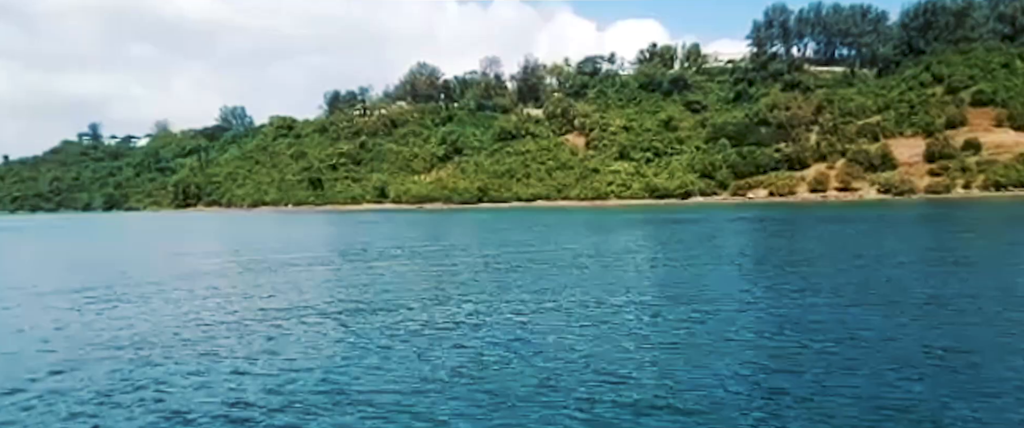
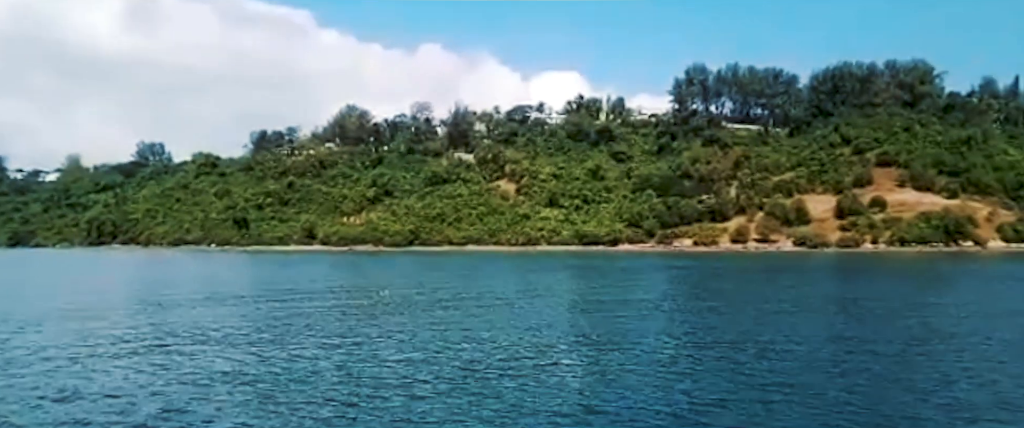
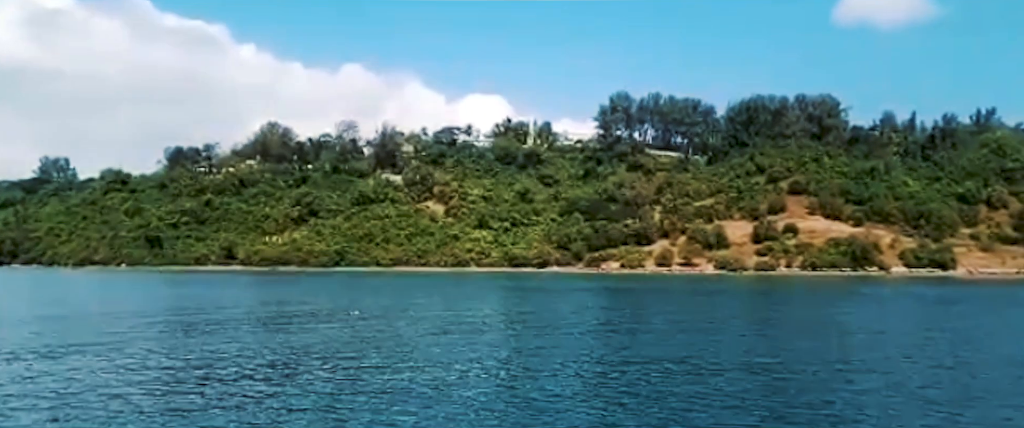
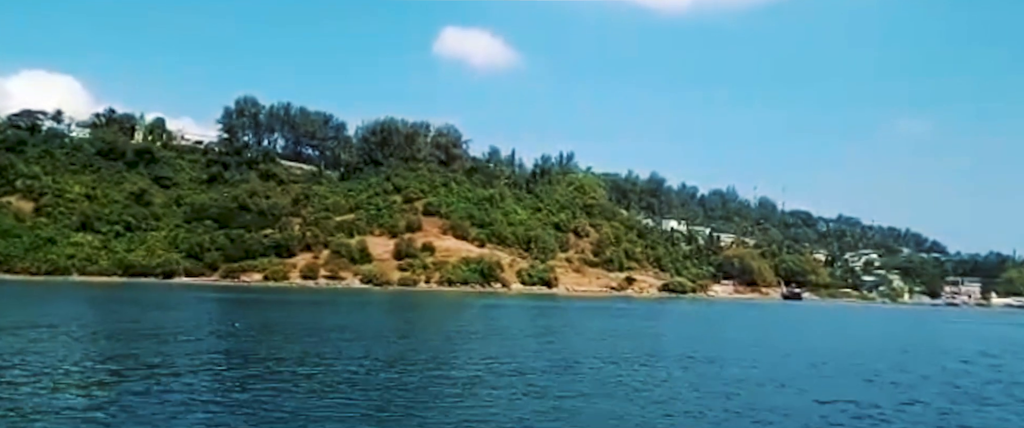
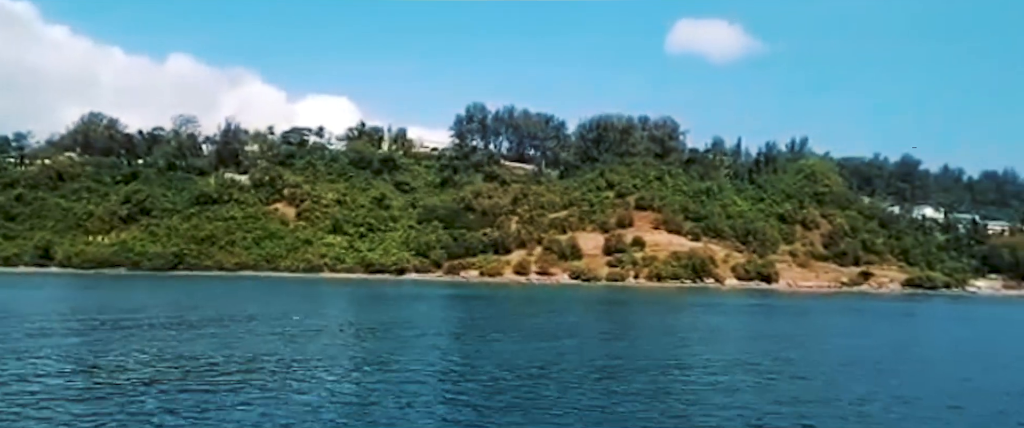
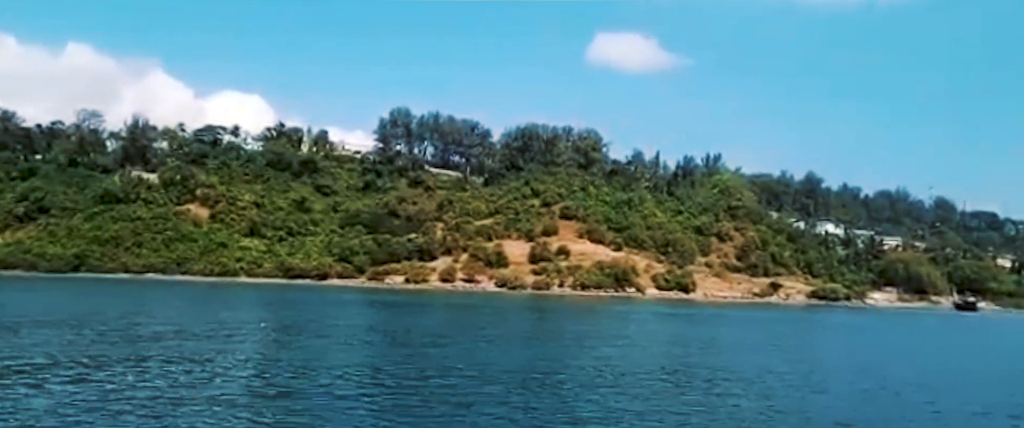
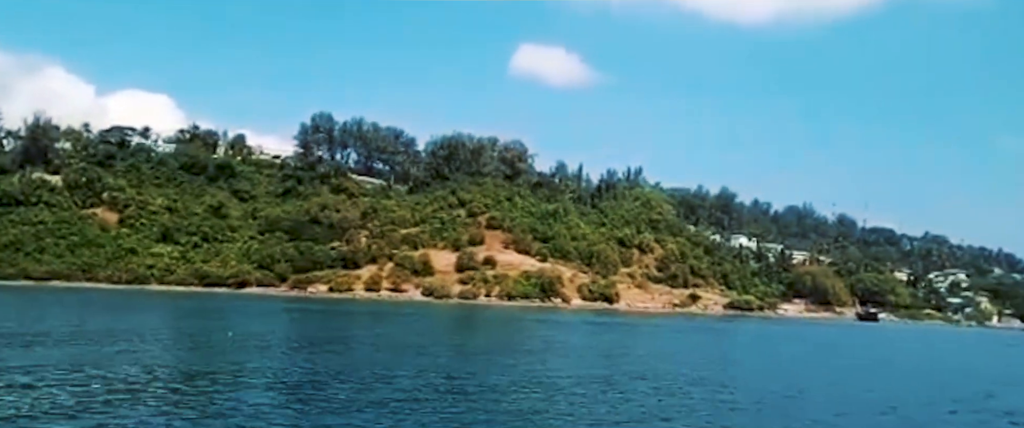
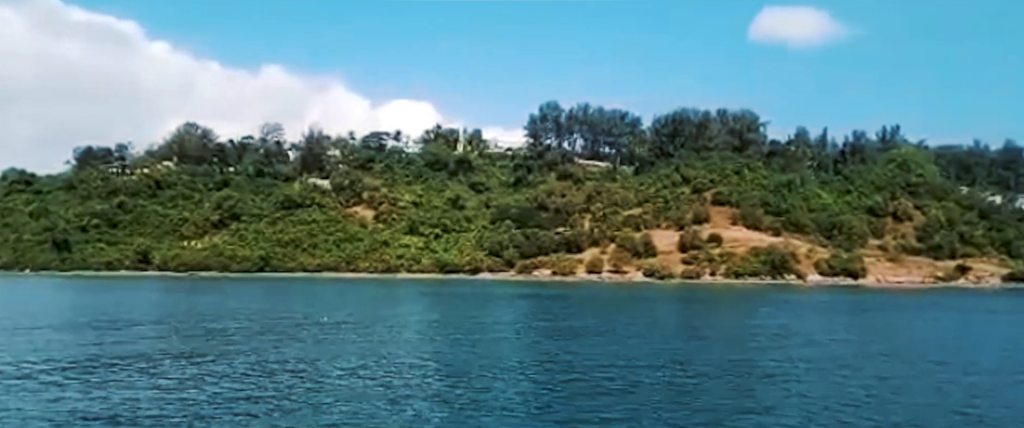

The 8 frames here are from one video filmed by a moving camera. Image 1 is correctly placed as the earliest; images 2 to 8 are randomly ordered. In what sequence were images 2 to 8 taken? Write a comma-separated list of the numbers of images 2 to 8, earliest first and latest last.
2, 3, 8, 5, 6, 7, 4
